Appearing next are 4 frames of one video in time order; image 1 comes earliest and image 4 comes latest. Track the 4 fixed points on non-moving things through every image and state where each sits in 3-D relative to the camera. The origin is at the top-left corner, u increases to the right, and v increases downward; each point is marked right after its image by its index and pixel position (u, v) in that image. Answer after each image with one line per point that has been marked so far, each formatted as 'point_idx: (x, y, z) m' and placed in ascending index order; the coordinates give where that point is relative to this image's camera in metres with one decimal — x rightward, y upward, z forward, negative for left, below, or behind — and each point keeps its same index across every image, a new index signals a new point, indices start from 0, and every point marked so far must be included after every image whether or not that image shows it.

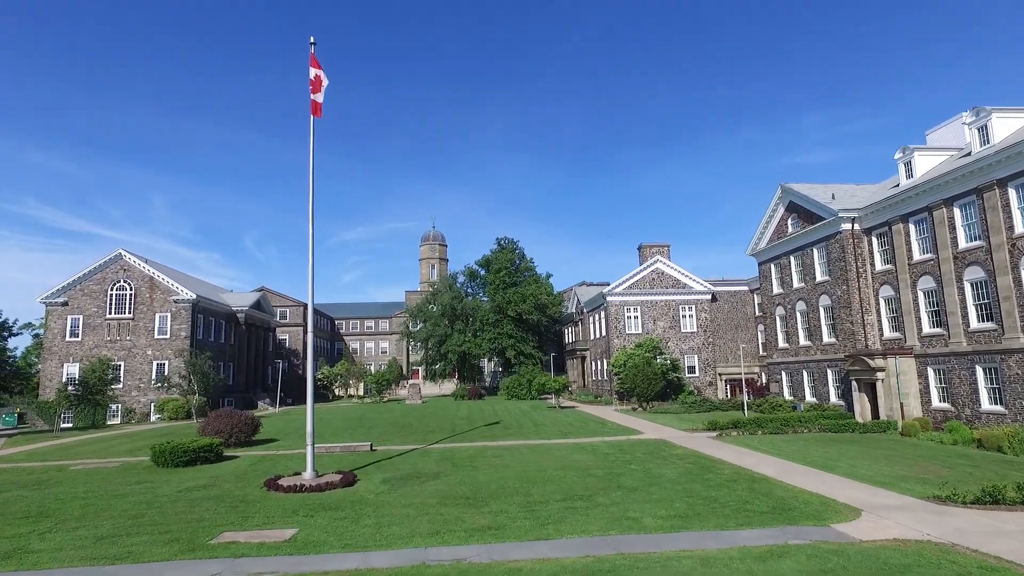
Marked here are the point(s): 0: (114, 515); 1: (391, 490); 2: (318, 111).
0: (-11.7, -6.7, +14.7) m
1: (-4.0, -6.8, +16.7) m
2: (-7.6, +7.0, +19.8) m
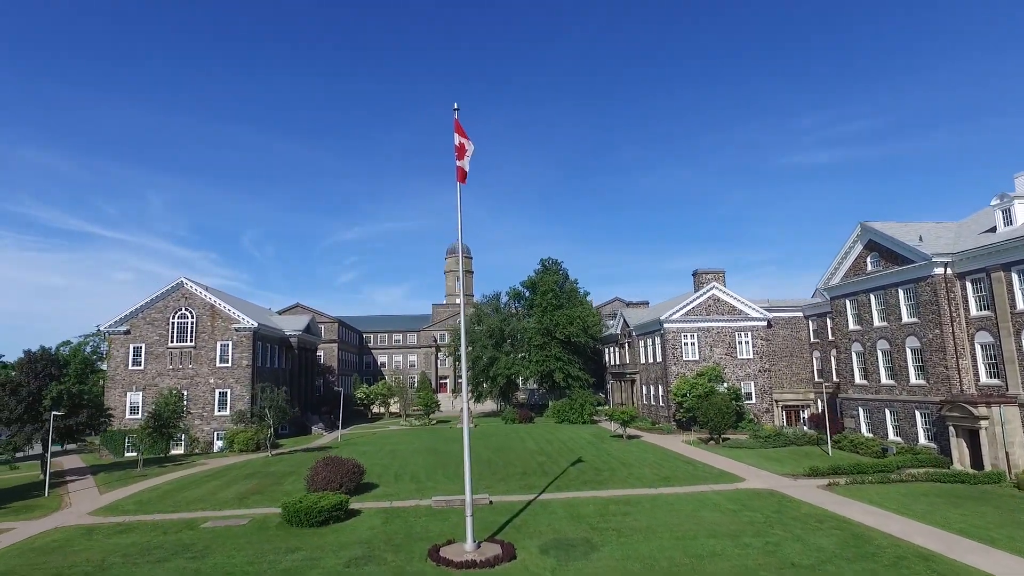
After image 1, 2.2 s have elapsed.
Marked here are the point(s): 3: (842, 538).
0: (-6.0, -9.3, +14.9) m
1: (+1.7, -9.4, +16.9) m
2: (-1.9, +4.4, +20.0) m
3: (+12.1, -9.2, +18.5) m
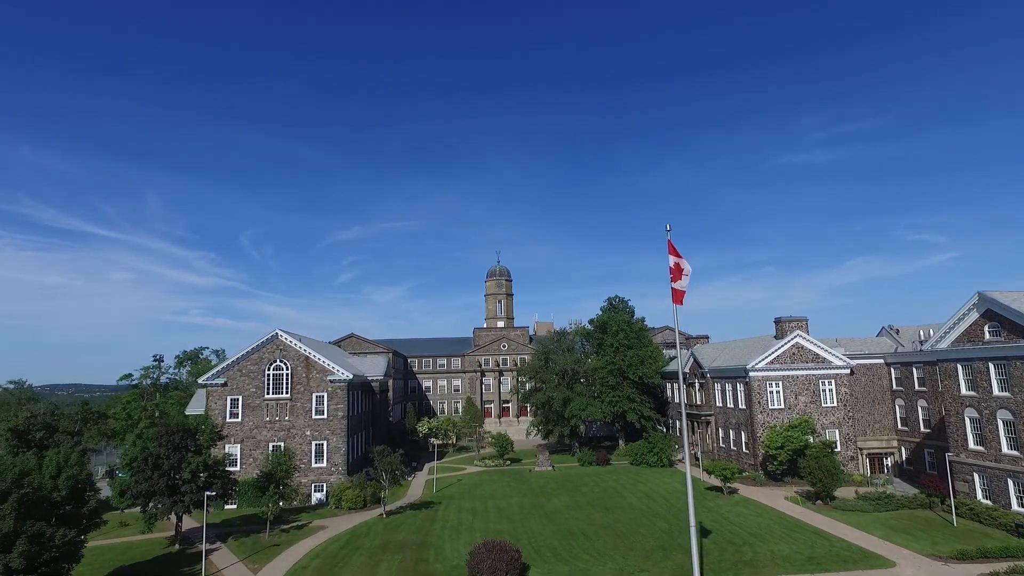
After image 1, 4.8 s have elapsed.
0: (+2.7, -14.1, +15.3) m
1: (+10.3, -14.2, +17.3) m
2: (+6.8, -0.5, +20.4) m
3: (+20.8, -14.1, +18.9) m
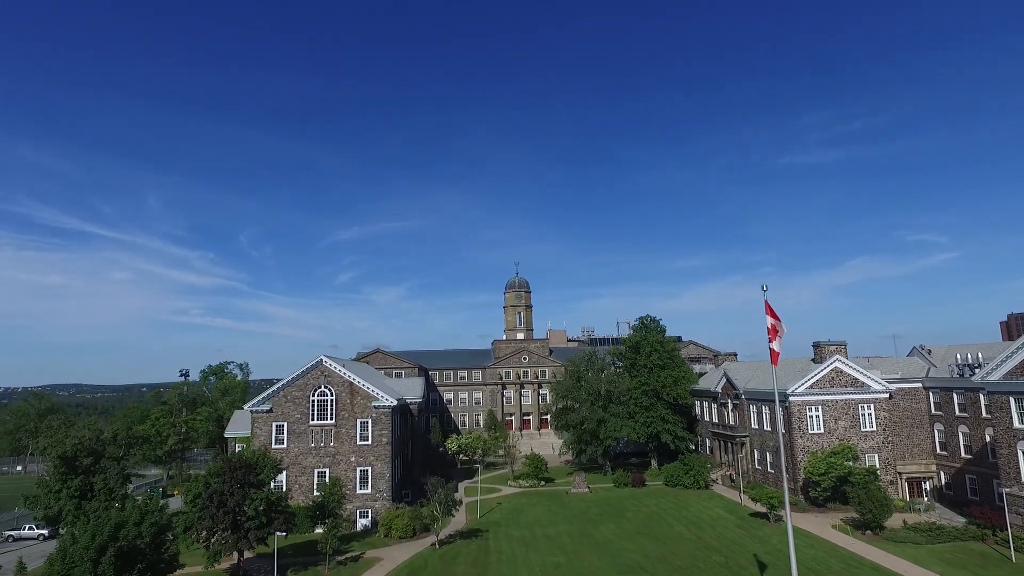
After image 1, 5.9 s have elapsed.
0: (+6.8, -16.6, +15.6) m
1: (+14.4, -16.7, +17.6) m
2: (+10.9, -3.0, +20.6) m
3: (+24.9, -16.6, +19.1) m
